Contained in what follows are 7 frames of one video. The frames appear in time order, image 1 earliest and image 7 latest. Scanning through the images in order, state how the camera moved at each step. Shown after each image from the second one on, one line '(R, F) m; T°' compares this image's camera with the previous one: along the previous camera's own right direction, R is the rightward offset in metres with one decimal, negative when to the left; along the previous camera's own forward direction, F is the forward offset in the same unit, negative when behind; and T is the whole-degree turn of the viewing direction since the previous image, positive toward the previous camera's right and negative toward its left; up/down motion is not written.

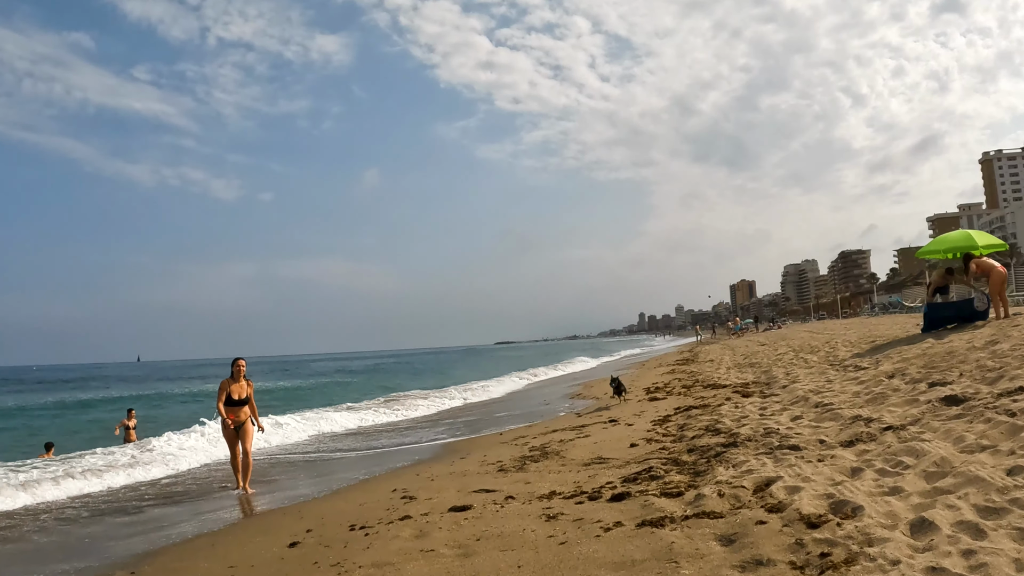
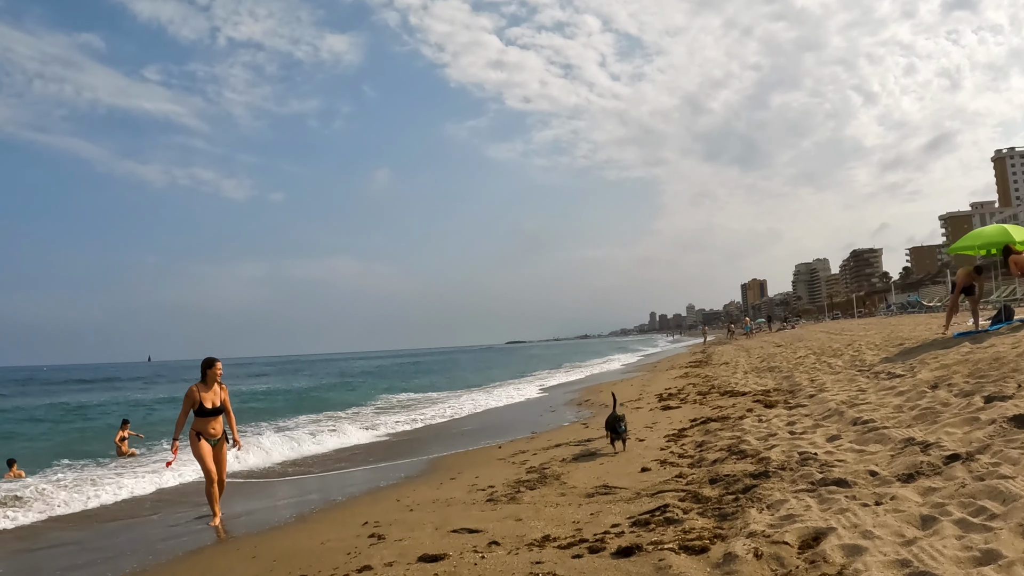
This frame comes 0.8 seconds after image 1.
(+0.2, +0.8) m; -1°
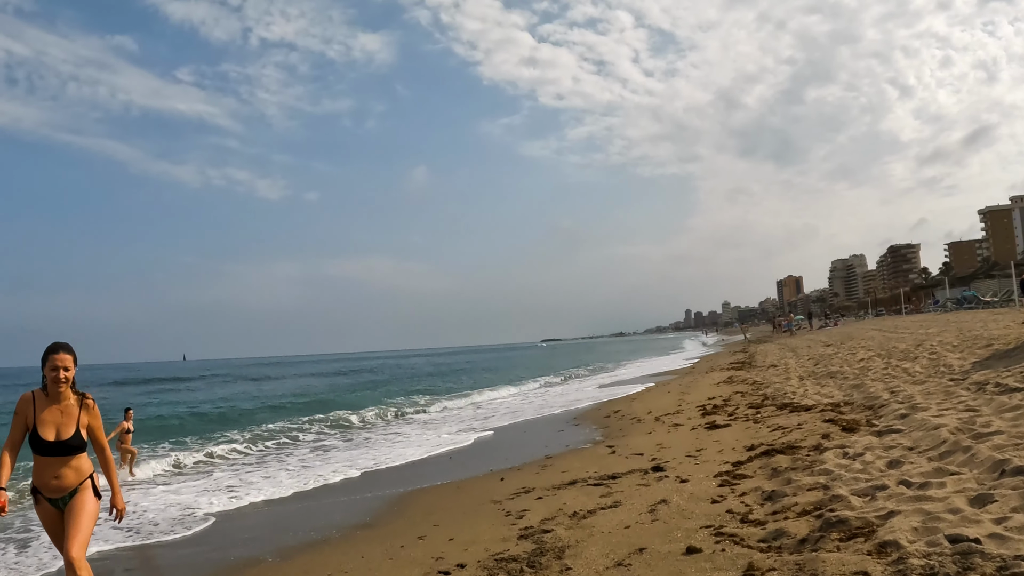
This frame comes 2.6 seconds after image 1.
(+0.3, +1.8) m; -3°
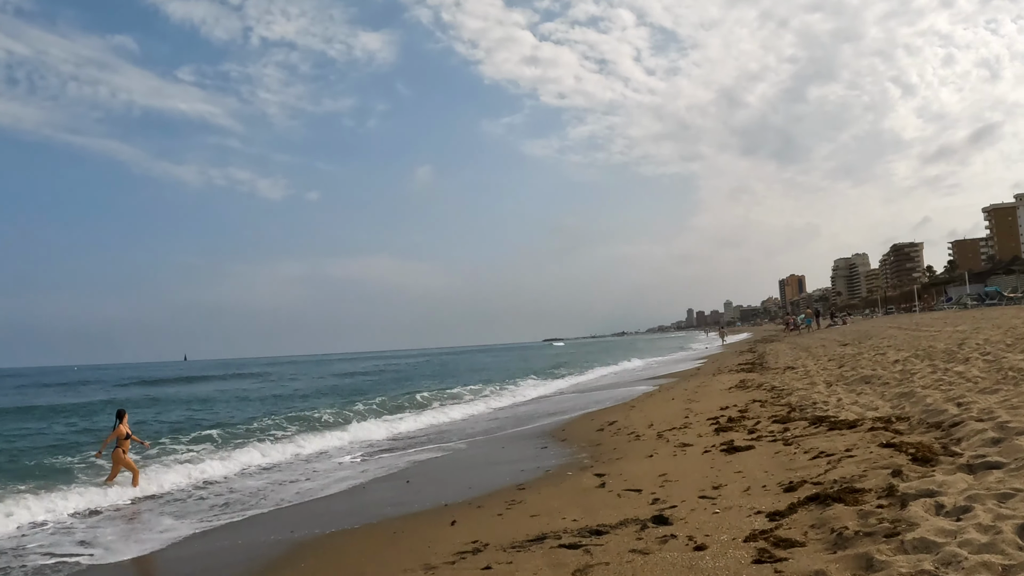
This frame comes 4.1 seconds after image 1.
(+0.5, +1.9) m; 0°
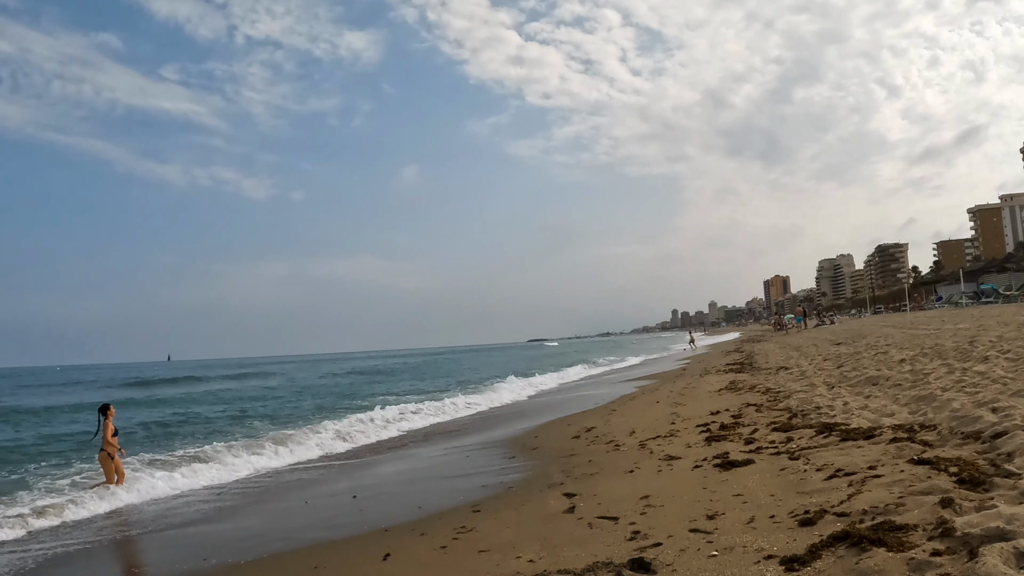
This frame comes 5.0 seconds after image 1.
(+0.3, +1.2) m; +1°
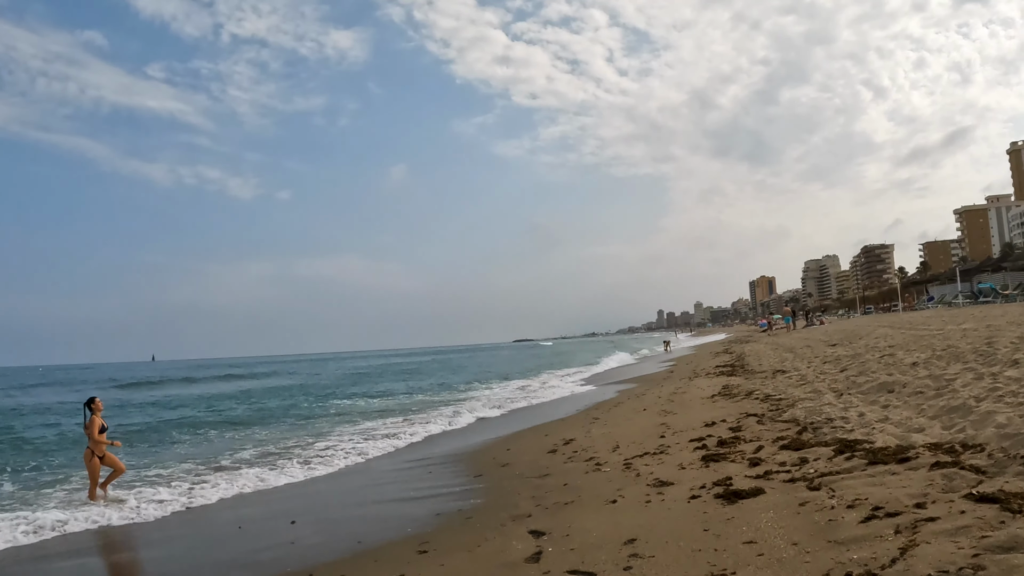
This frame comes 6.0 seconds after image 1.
(+0.3, +1.1) m; +1°
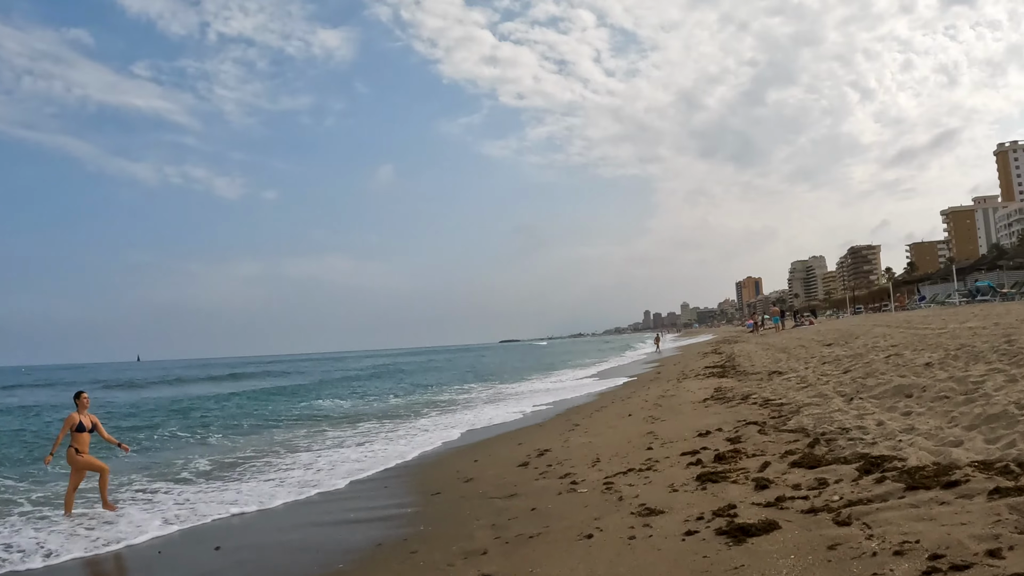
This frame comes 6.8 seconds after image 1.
(+0.3, +1.0) m; +1°
